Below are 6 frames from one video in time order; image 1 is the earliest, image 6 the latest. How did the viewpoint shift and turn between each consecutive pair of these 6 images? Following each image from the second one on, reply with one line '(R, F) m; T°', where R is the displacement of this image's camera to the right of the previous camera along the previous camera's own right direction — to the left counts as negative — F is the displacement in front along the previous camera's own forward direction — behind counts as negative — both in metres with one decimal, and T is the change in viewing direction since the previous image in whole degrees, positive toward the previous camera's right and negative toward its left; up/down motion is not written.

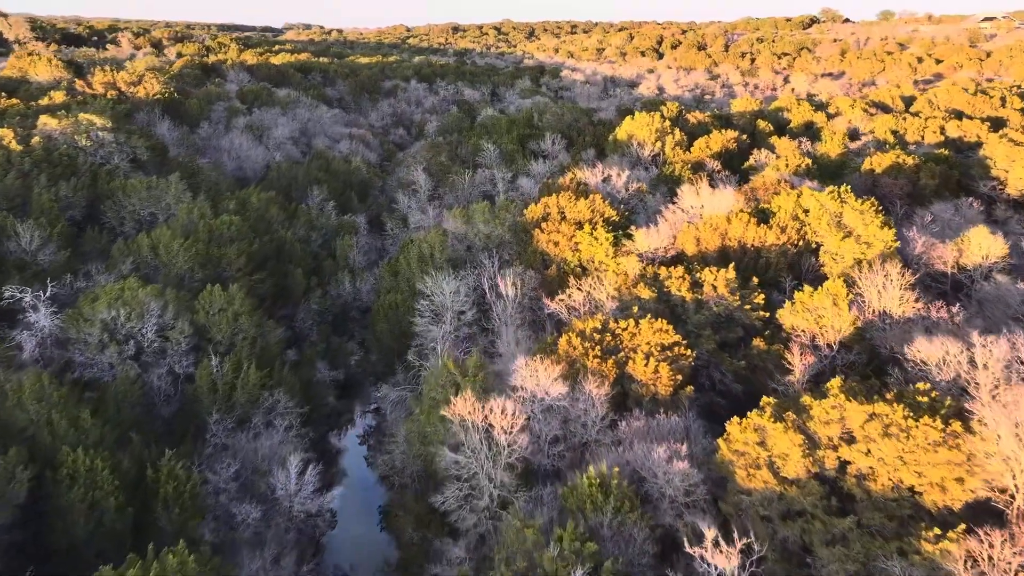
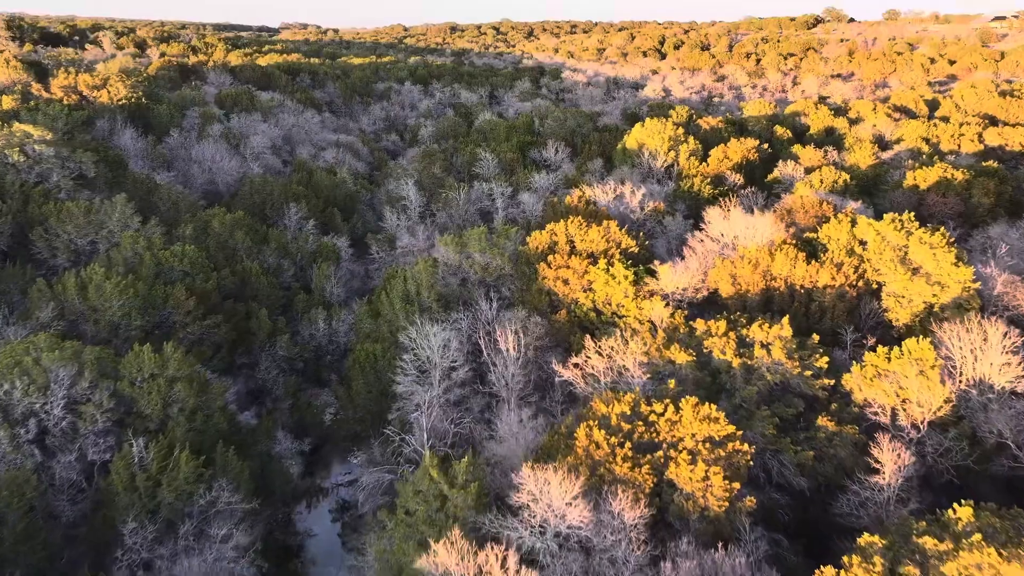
(0.0, +2.8) m; 0°
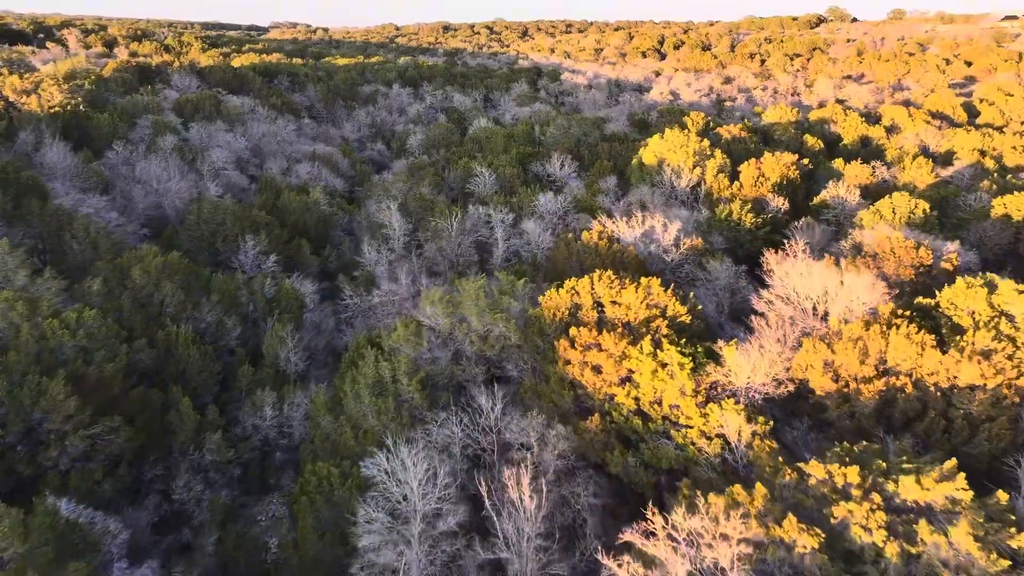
(-0.3, +4.2) m; +1°
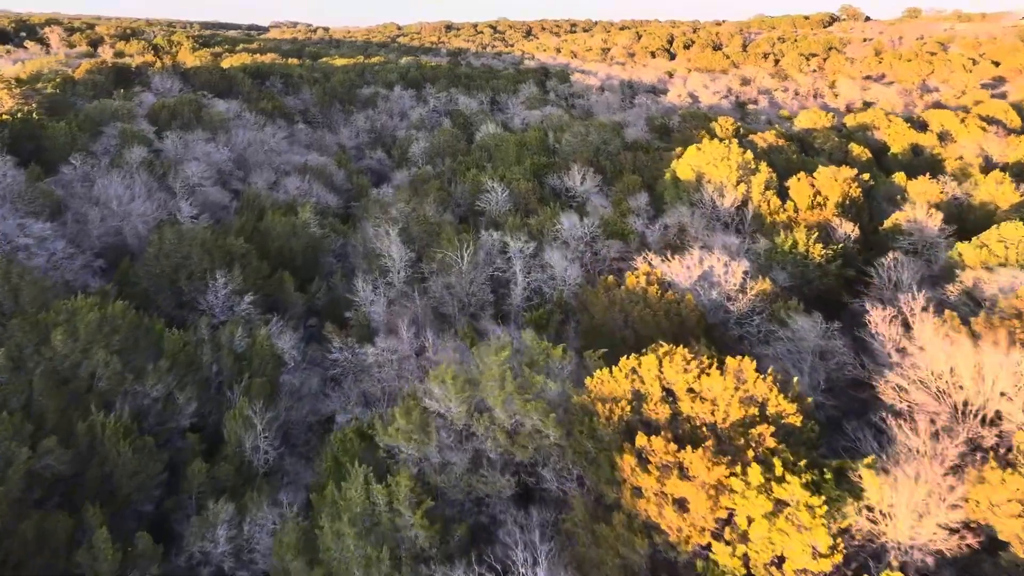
(-0.5, +3.4) m; 0°
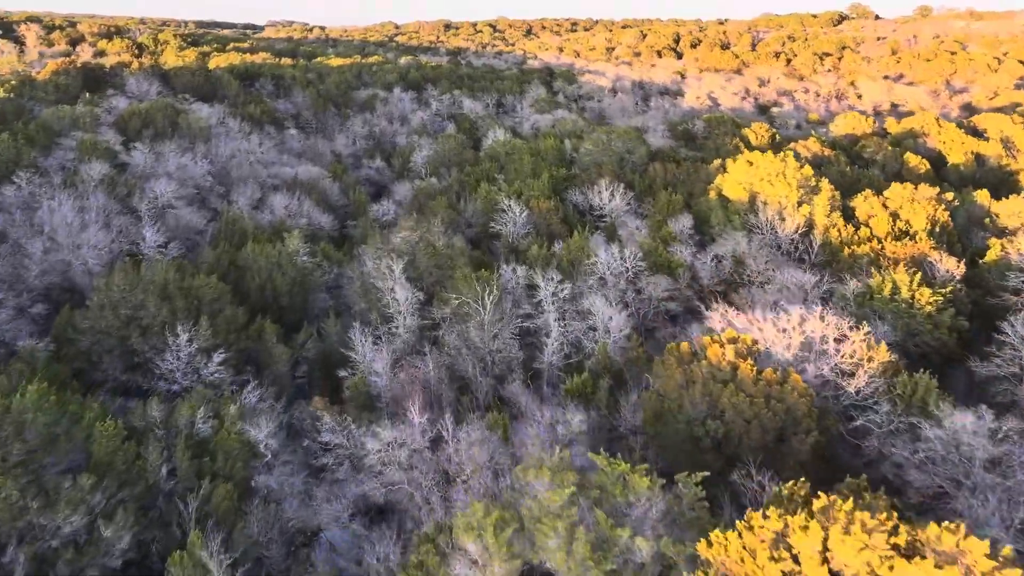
(-0.7, +3.3) m; 0°
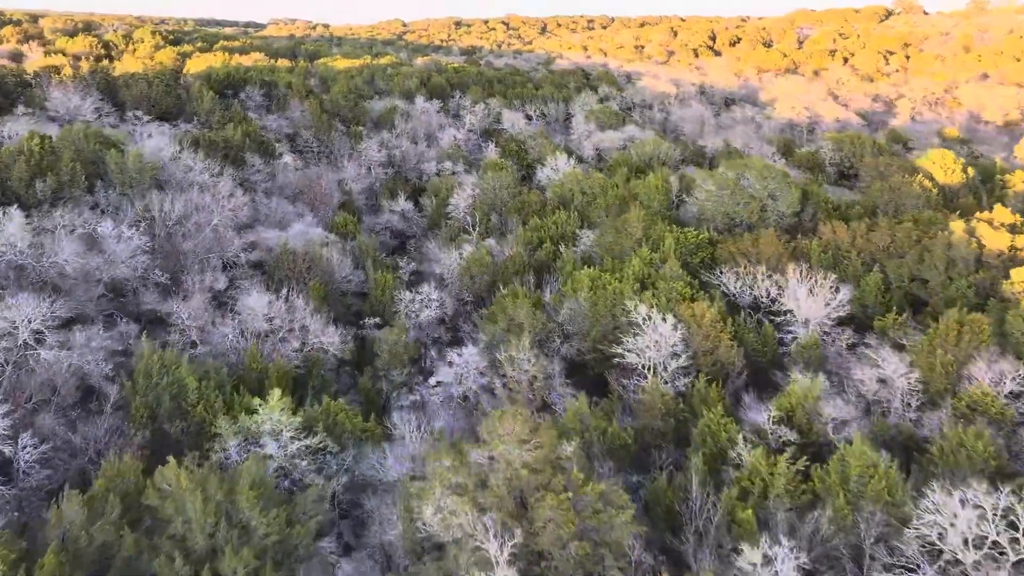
(-2.4, +9.6) m; 0°
